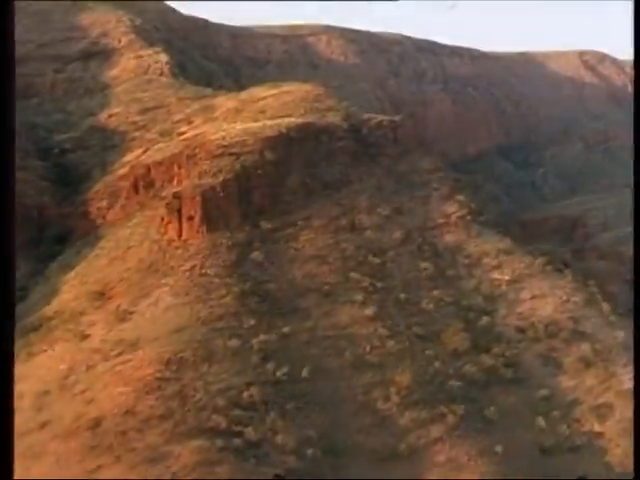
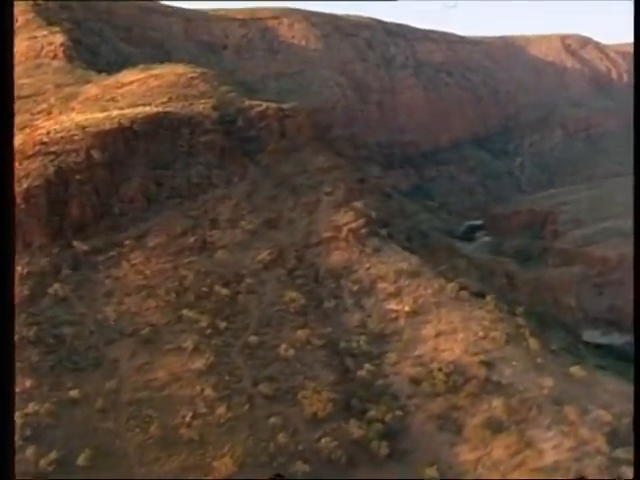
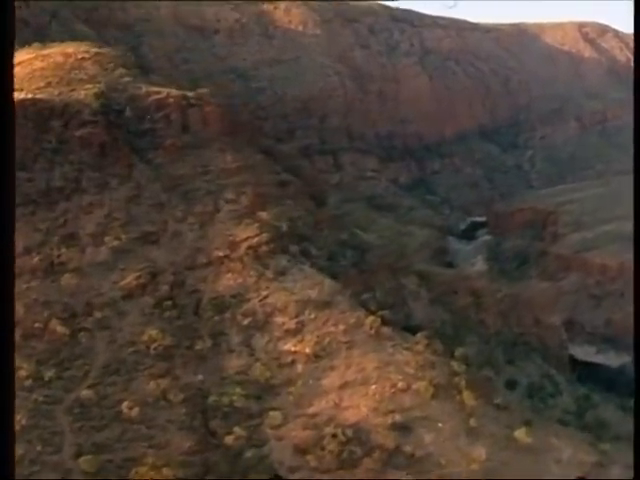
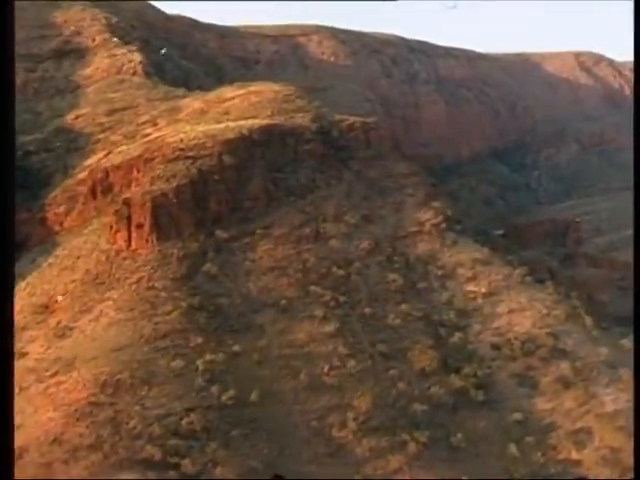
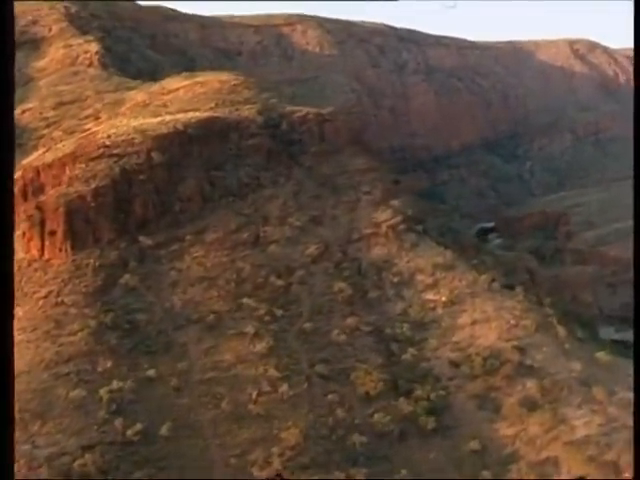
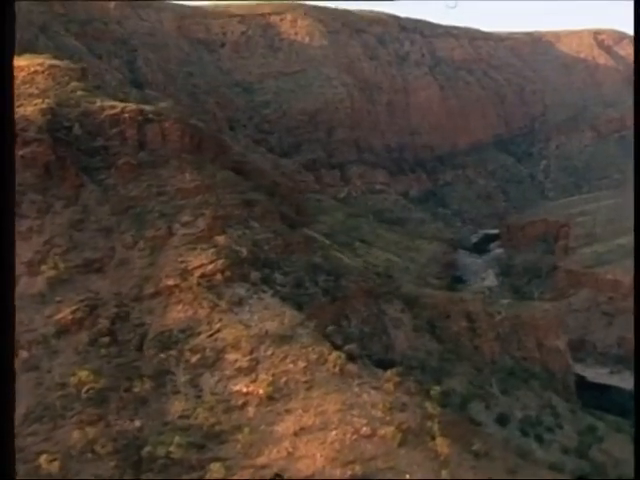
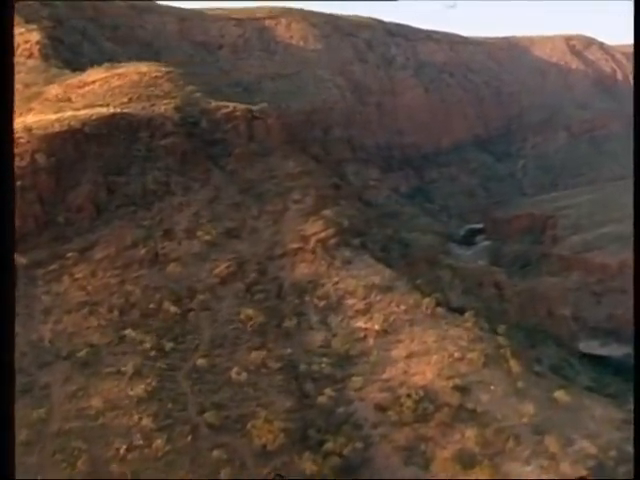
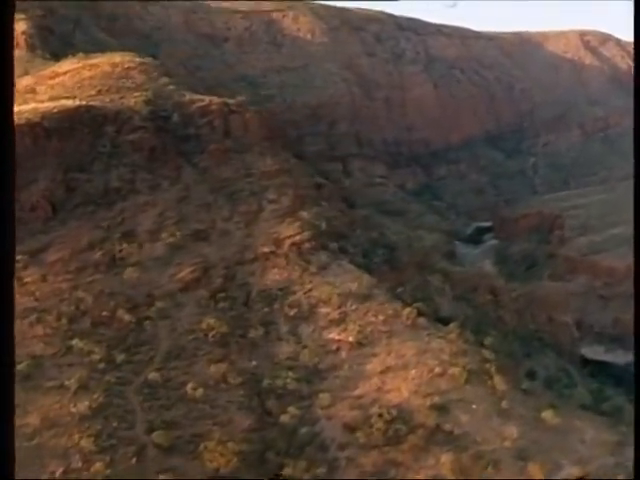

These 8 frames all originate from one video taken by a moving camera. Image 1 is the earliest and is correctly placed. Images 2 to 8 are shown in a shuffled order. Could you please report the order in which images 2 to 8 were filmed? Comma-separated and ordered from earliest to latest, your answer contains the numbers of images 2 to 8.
4, 5, 2, 7, 8, 3, 6
